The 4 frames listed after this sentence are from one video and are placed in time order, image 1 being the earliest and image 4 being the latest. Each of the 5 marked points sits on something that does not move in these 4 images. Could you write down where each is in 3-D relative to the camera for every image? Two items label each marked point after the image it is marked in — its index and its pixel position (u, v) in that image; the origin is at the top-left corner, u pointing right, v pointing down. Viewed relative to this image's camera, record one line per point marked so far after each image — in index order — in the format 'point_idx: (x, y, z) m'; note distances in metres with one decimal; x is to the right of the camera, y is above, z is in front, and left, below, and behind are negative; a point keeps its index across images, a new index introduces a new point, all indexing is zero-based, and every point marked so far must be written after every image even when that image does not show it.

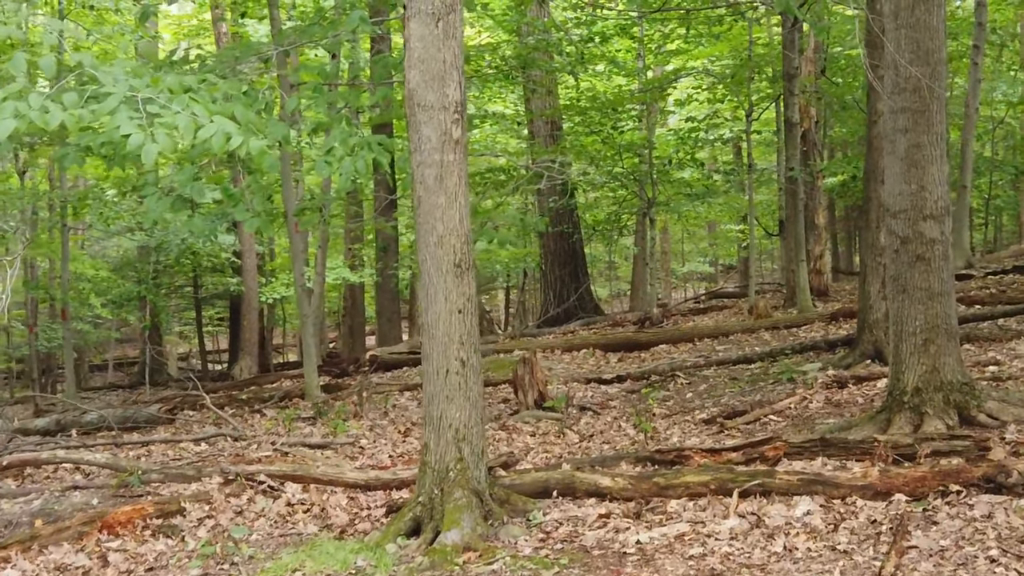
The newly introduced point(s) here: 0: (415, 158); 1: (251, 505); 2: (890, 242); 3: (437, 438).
0: (-0.6, +0.8, +4.5) m
1: (-1.9, -1.6, +5.5) m
2: (+2.7, +0.3, +5.4) m
3: (-0.5, -0.9, +4.5) m
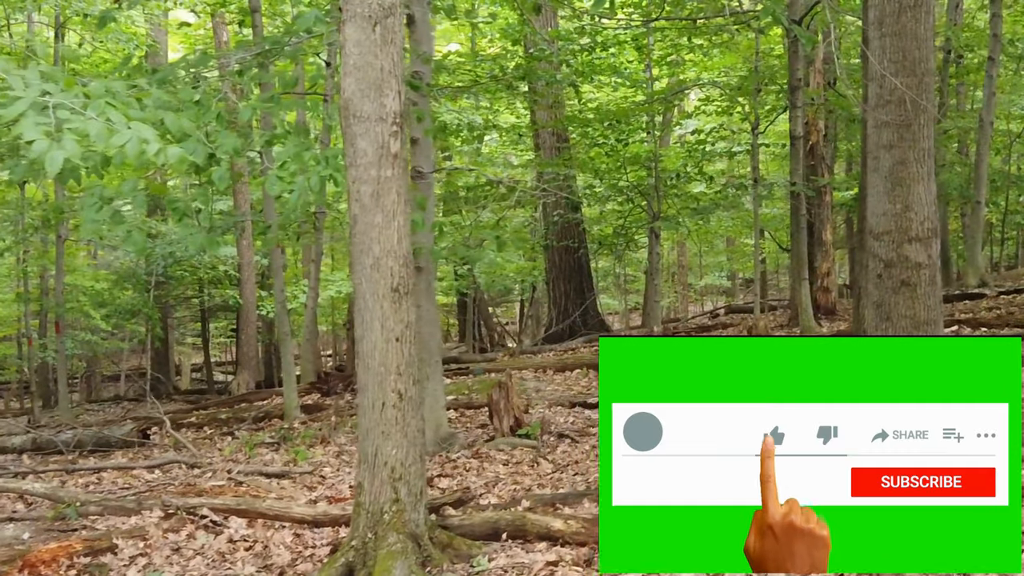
0: (-0.9, +0.6, +4.2) m
1: (-2.2, -1.8, +5.2) m
2: (+2.4, +0.2, +5.0) m
3: (-0.8, -1.1, +4.2) m
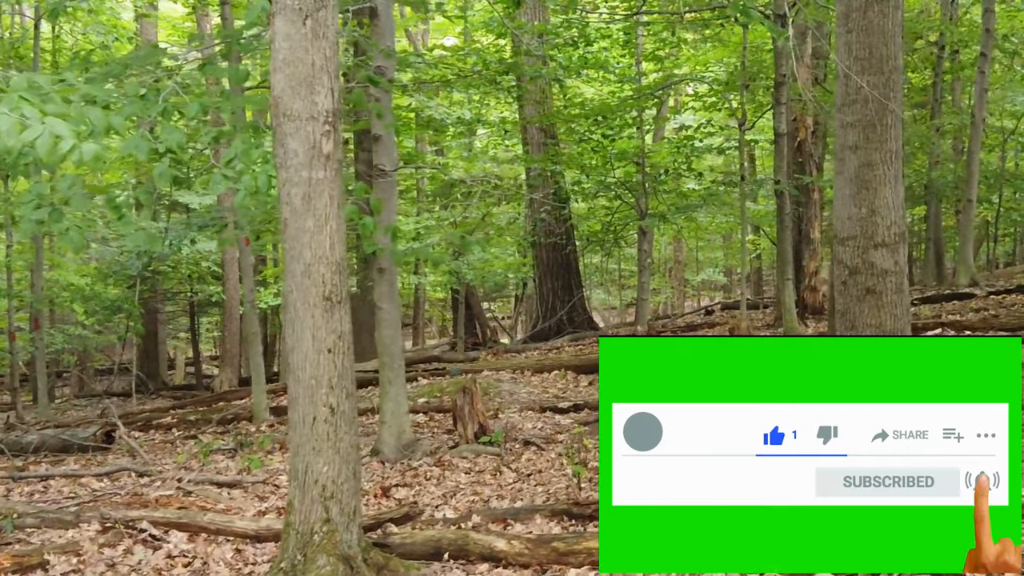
0: (-1.2, +0.6, +4.0) m
1: (-2.6, -1.8, +5.0) m
2: (+2.1, +0.1, +4.8) m
3: (-1.1, -1.1, +4.0) m
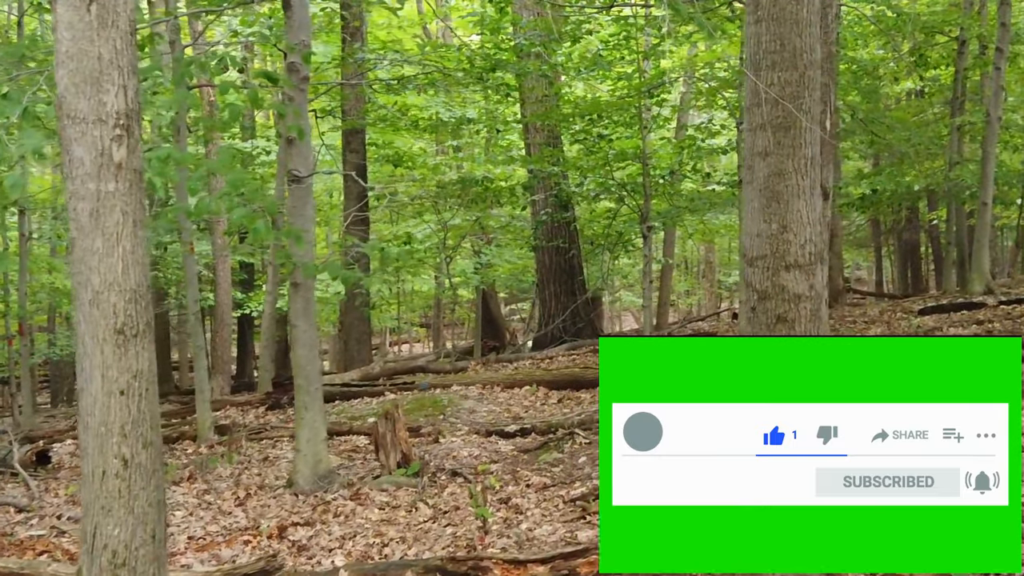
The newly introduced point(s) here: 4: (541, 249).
0: (-2.0, +0.5, +3.4) m
1: (-3.3, -1.9, +4.5) m
2: (+1.3, 0.0, +4.1) m
3: (-1.9, -1.2, +3.4) m
4: (+0.6, +0.9, +18.4) m
